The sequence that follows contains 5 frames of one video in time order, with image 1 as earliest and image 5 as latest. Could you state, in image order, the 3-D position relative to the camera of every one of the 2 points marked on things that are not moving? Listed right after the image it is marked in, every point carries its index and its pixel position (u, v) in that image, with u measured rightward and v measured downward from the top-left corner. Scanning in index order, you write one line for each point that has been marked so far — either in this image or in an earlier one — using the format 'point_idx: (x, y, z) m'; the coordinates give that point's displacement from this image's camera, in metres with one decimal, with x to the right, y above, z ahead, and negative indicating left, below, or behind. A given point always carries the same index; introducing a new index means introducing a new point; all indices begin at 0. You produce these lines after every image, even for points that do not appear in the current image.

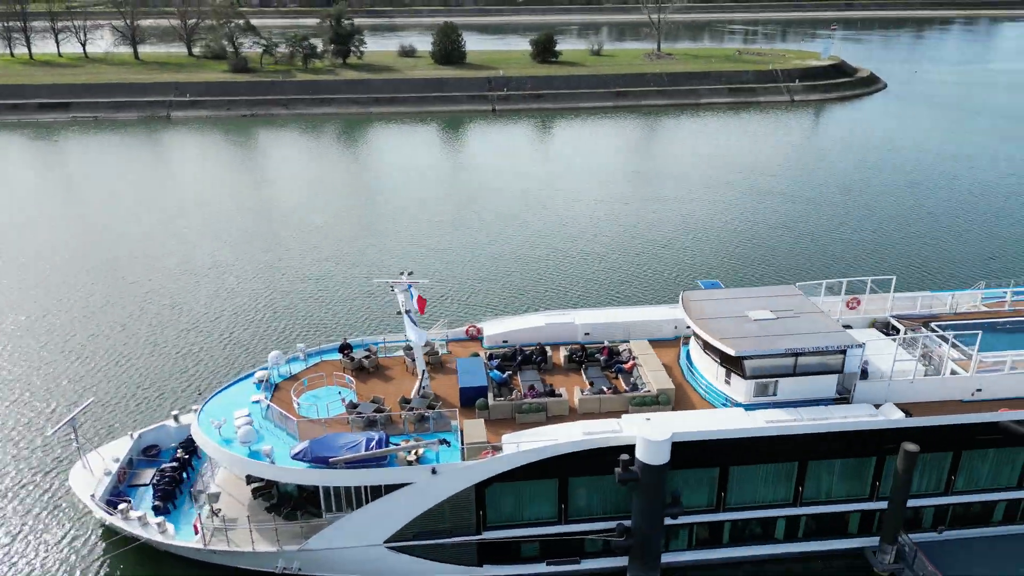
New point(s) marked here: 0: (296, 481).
0: (-5.5, -4.9, +18.8) m
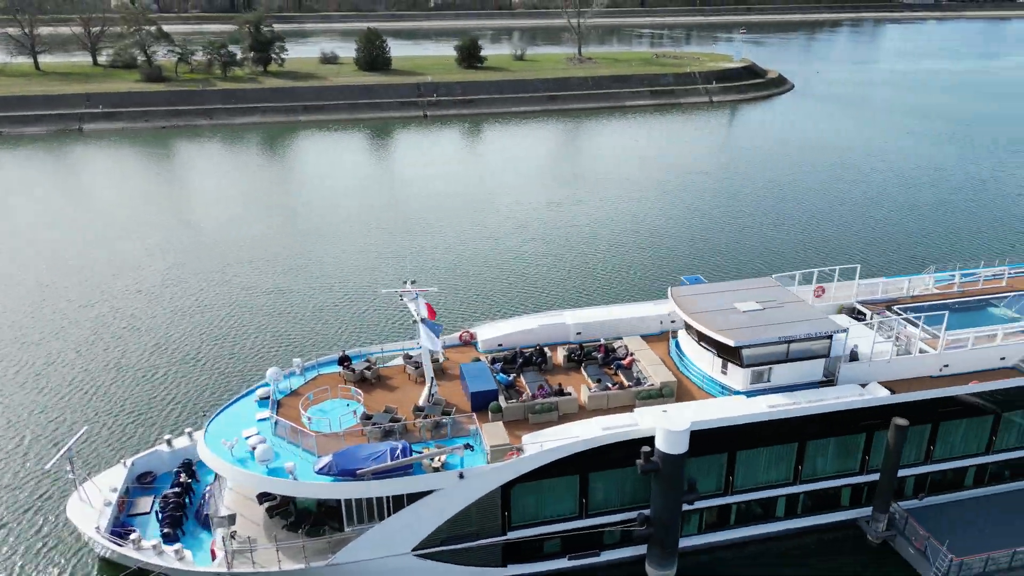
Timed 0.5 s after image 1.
0: (-4.8, -5.3, +18.6) m
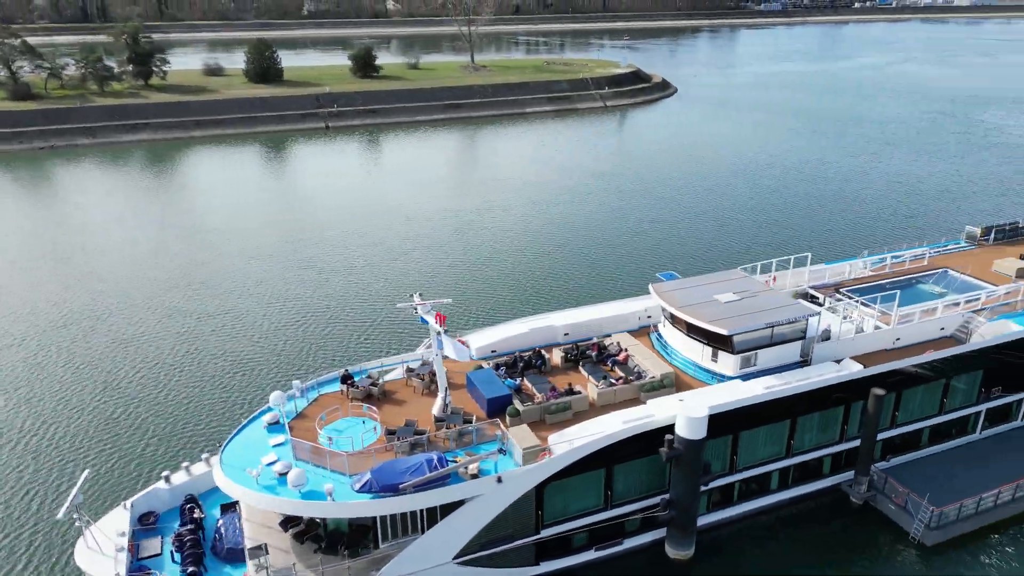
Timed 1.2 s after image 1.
0: (-3.7, -5.7, +18.5) m
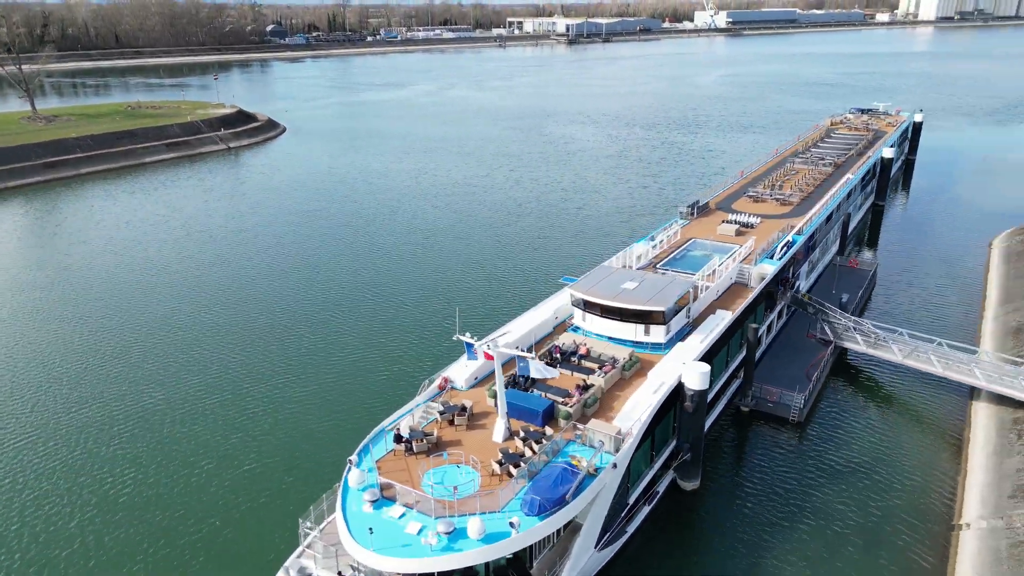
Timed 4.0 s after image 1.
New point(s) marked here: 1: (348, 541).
0: (+0.9, -6.6, +19.8) m
1: (-4.3, -6.7, +19.3) m
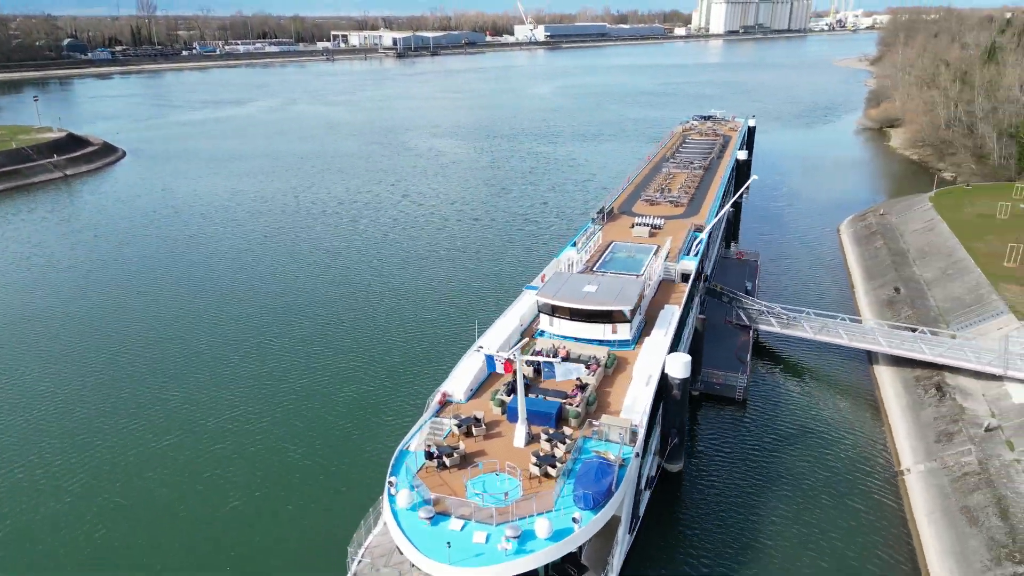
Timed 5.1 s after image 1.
0: (+2.6, -6.8, +21.0) m
1: (-2.4, -7.2, +19.4) m
